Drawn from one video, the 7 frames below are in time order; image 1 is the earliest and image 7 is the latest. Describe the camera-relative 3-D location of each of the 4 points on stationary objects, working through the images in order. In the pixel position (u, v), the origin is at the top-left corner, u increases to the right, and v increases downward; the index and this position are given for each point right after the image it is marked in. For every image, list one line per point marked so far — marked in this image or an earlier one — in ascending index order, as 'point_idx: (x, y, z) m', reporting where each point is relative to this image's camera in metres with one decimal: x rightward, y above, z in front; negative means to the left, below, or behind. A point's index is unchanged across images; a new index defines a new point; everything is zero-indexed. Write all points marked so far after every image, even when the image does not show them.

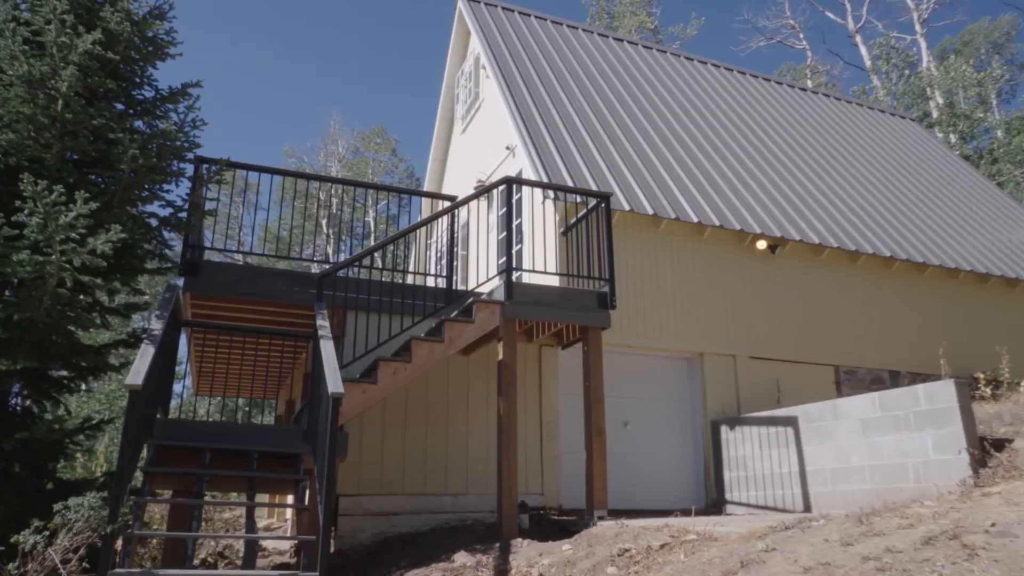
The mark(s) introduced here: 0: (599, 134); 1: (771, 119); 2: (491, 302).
0: (+1.1, +2.0, +9.8) m
1: (+4.4, +2.9, +12.5) m
2: (-0.2, -0.1, +6.4) m
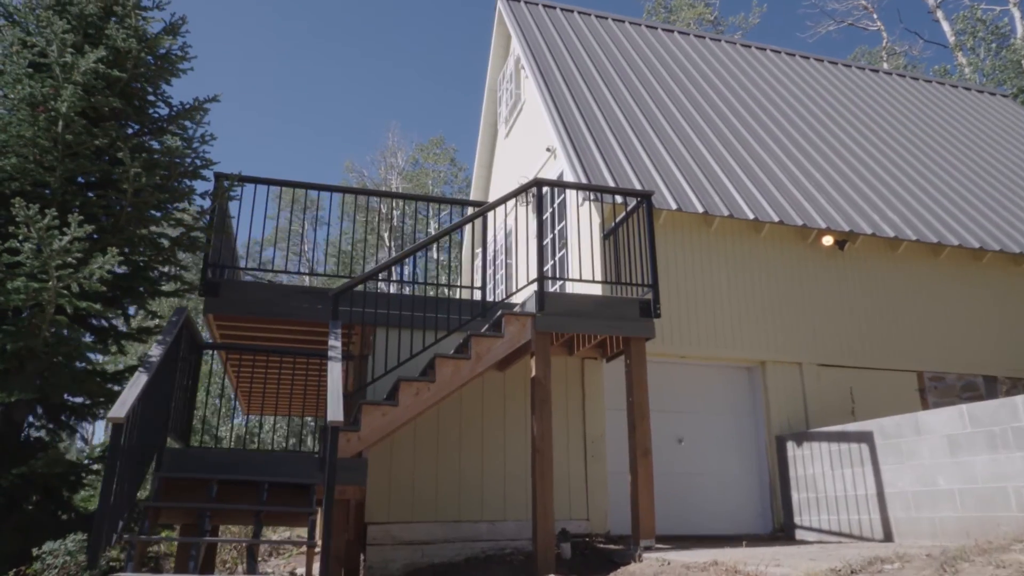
0: (+1.7, +2.0, +9.2) m
1: (+5.2, +2.9, +11.6) m
2: (+0.1, -0.2, +5.9) m
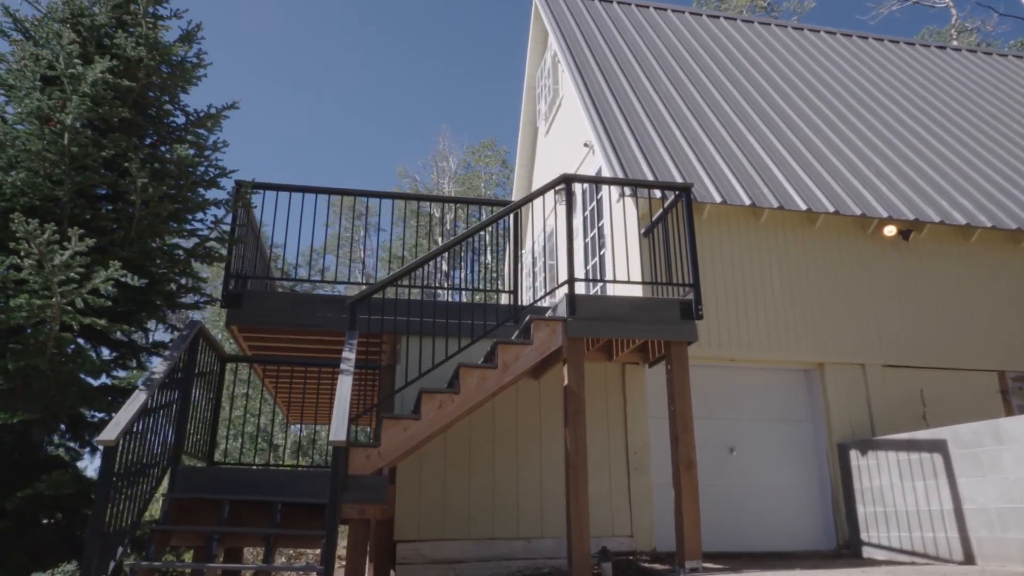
0: (+2.1, +2.0, +8.7) m
1: (+5.7, +3.0, +10.8) m
2: (+0.3, -0.2, +5.5) m
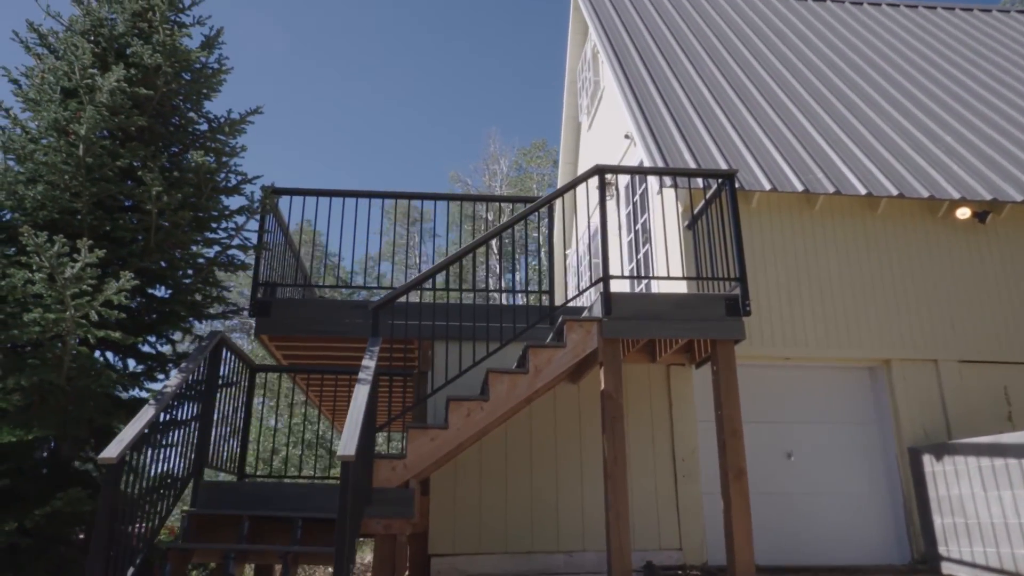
0: (+2.5, +2.0, +8.2) m
1: (+6.3, +3.2, +10.0) m
2: (+0.5, -0.2, +5.2) m
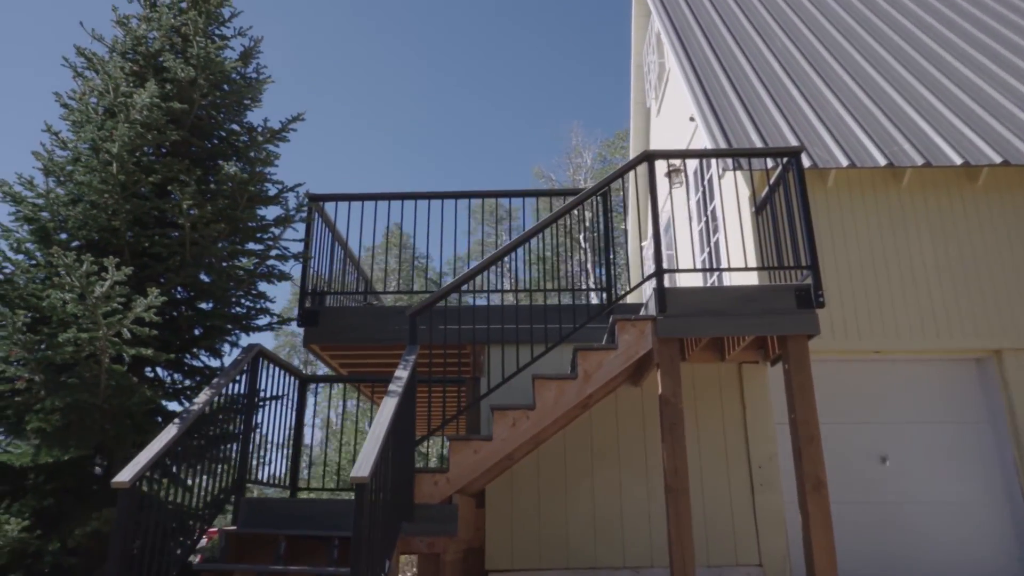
0: (+3.1, +2.1, +7.5) m
1: (+7.0, +3.5, +8.8) m
2: (+0.8, -0.2, +4.8) m
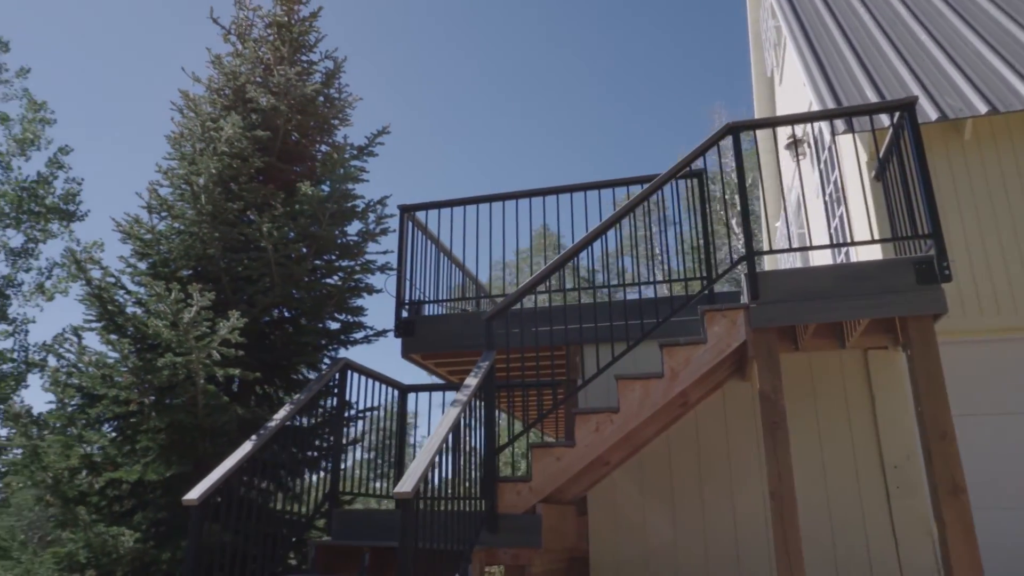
0: (+3.9, +2.4, +6.5) m
1: (+7.9, +4.0, +7.0) m
2: (+1.3, -0.1, +4.4) m
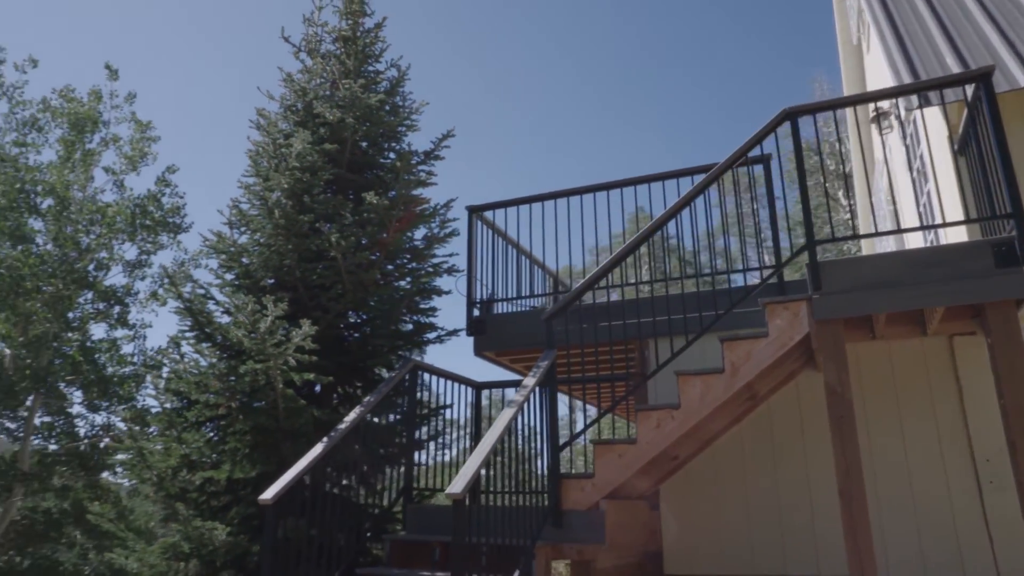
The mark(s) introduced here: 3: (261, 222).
0: (+4.3, +2.6, +6.0) m
1: (+8.3, +4.4, +5.9) m
2: (+1.6, -0.1, +4.2) m
3: (-1.8, +0.5, +5.4) m
